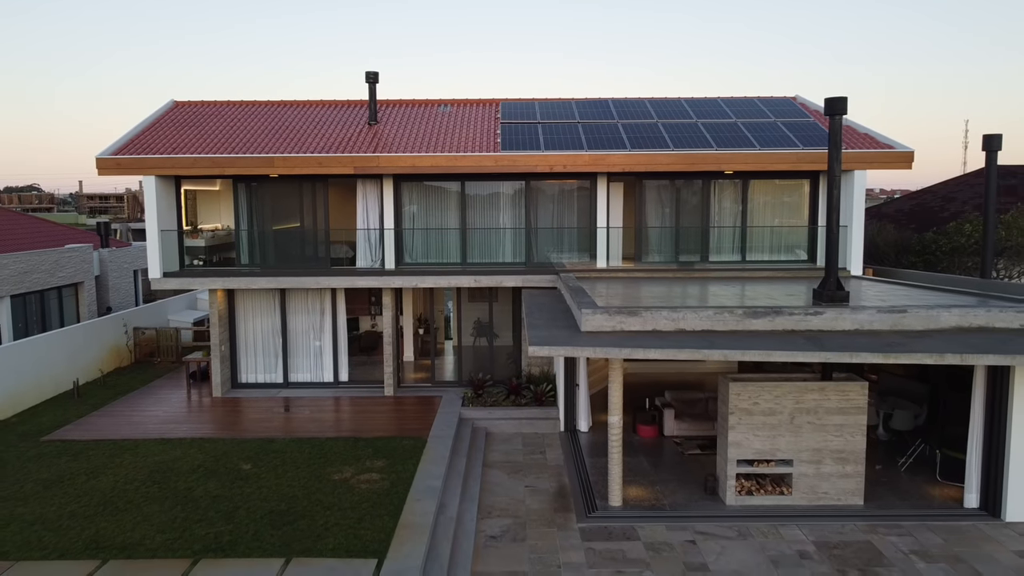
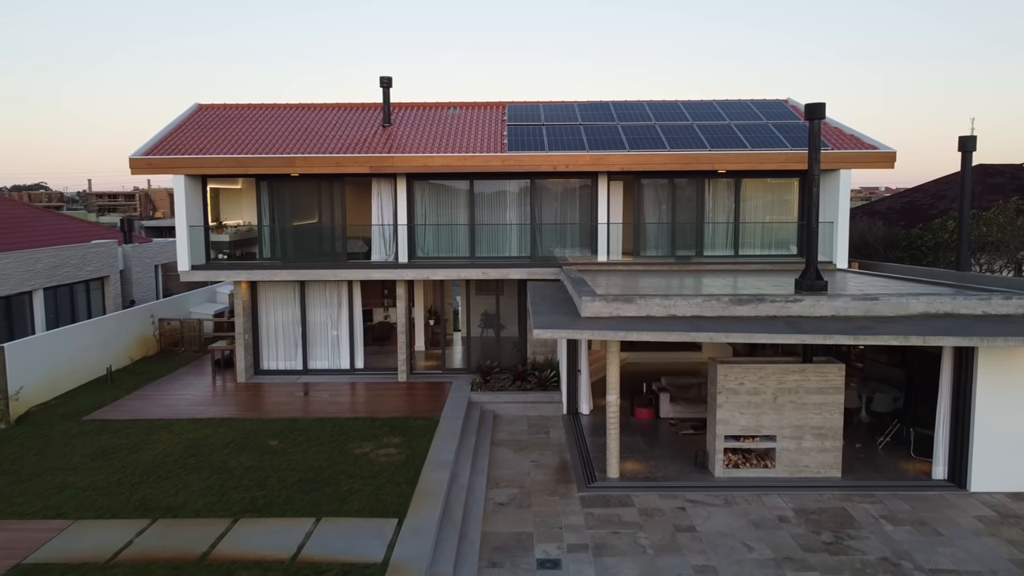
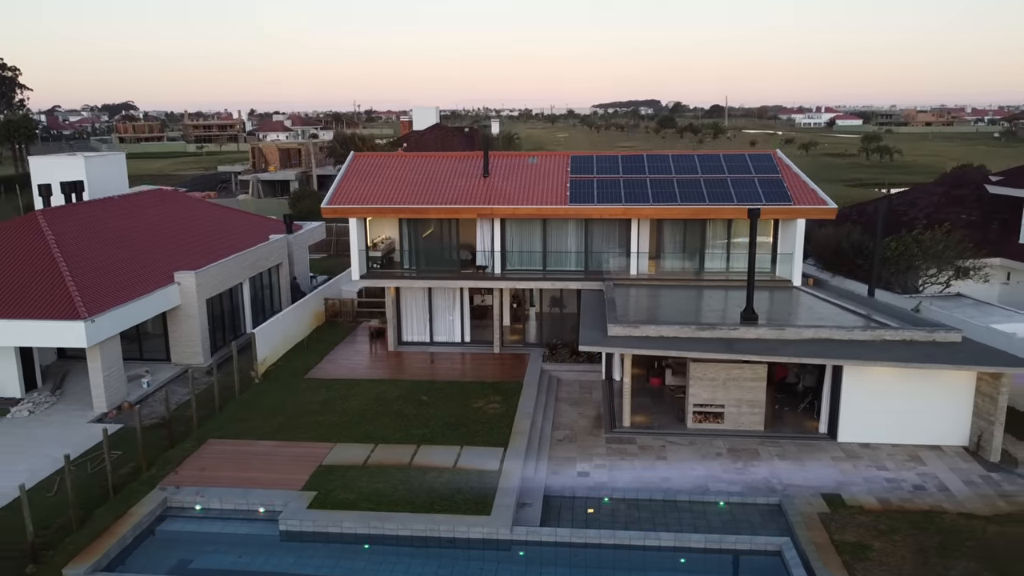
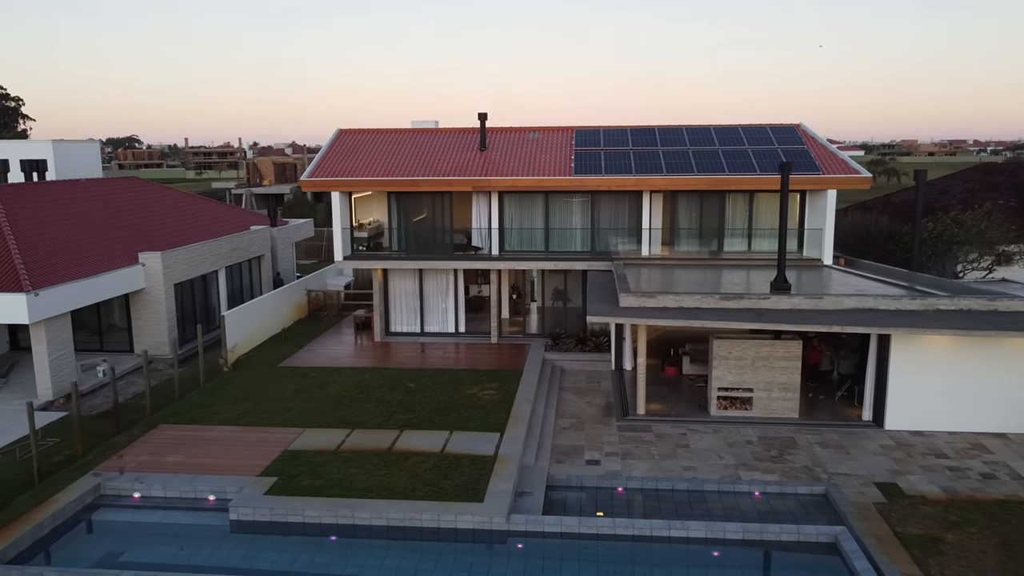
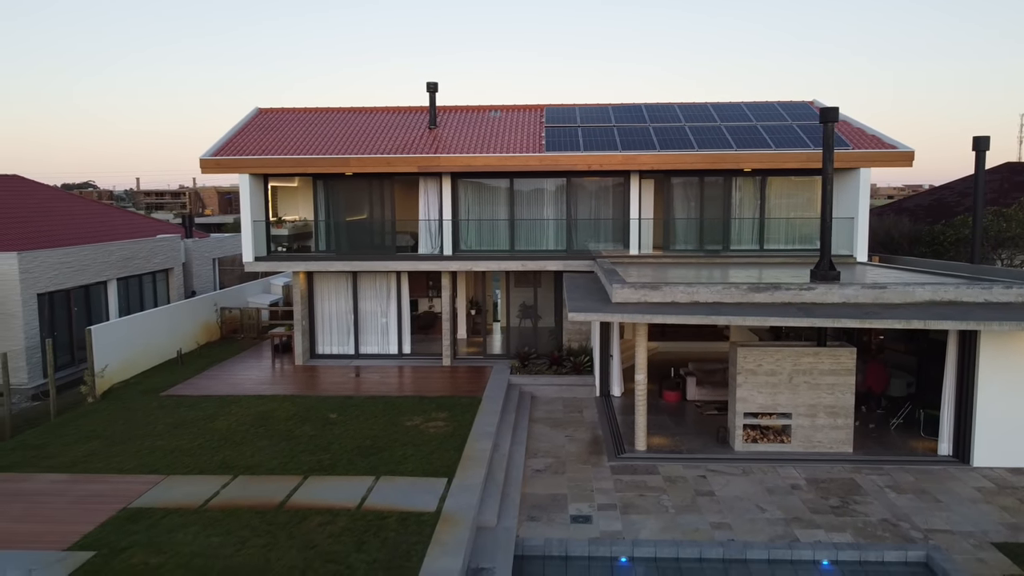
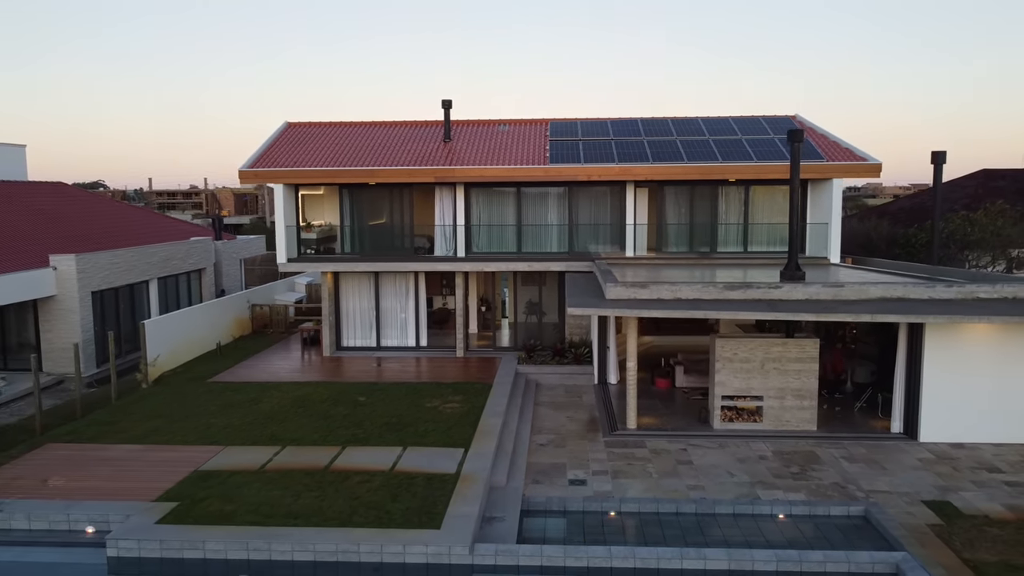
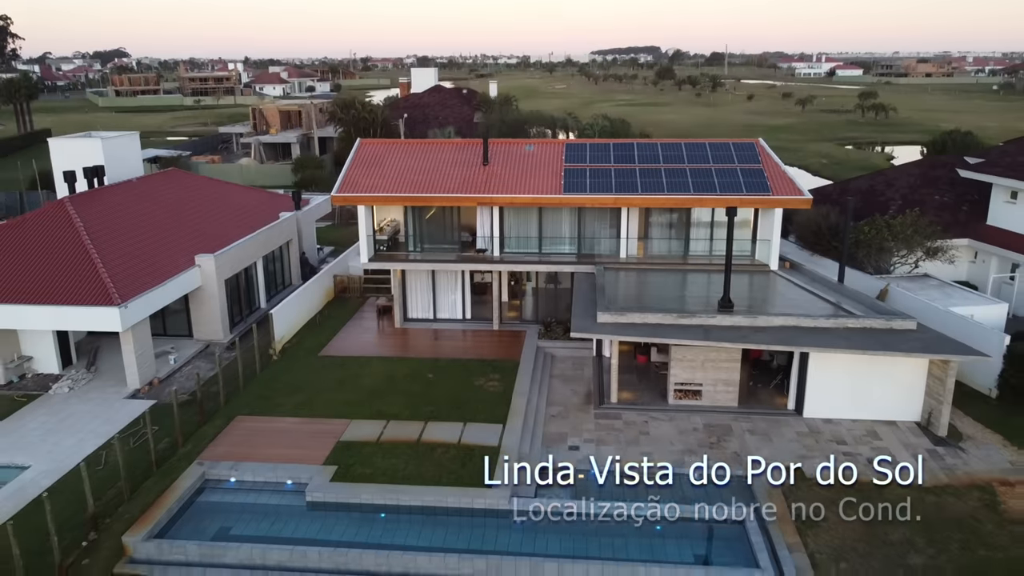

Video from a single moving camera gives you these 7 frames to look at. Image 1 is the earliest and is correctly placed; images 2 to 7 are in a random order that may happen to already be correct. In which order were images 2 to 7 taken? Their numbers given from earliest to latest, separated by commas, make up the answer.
2, 5, 6, 4, 3, 7
